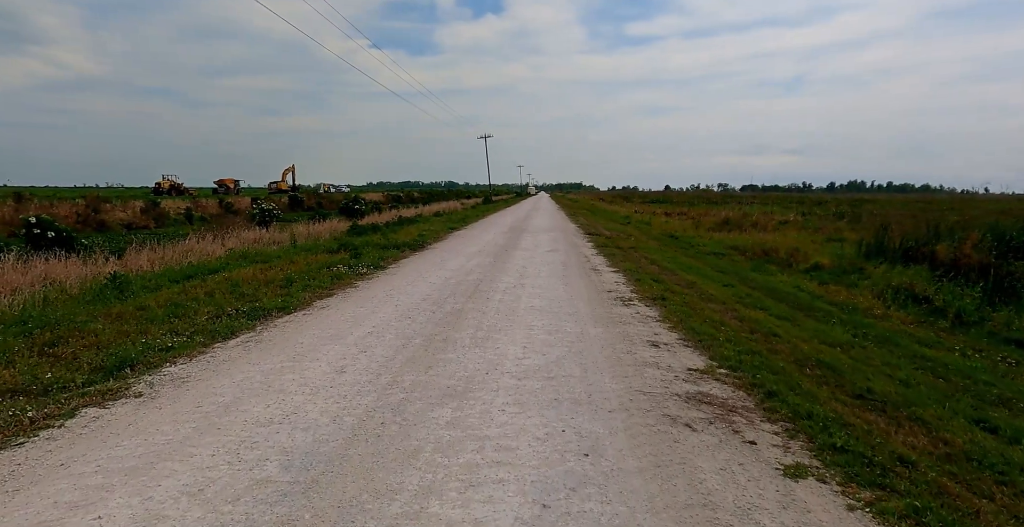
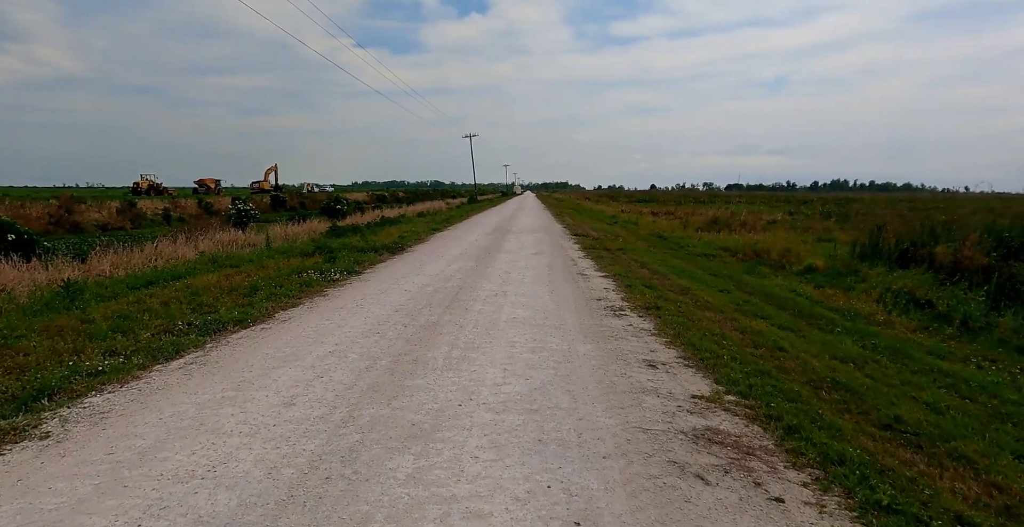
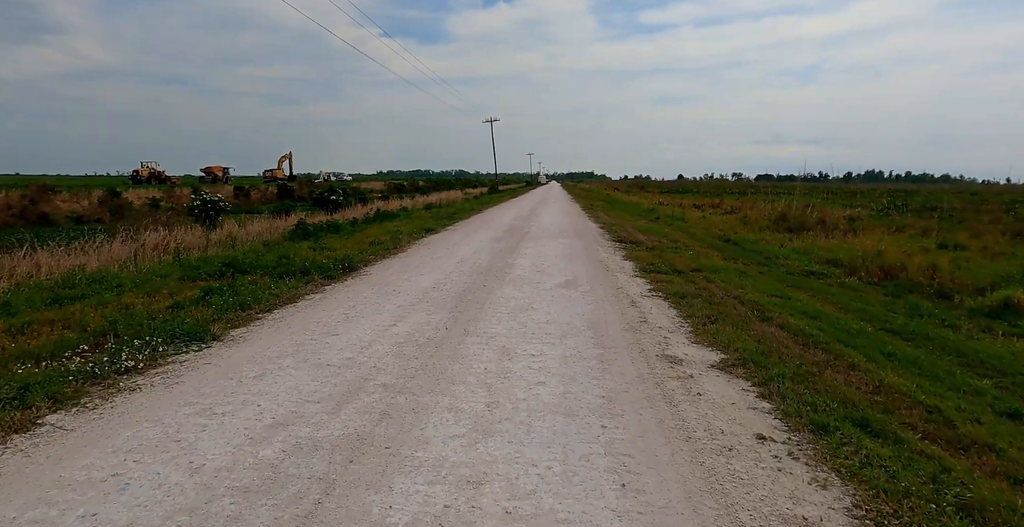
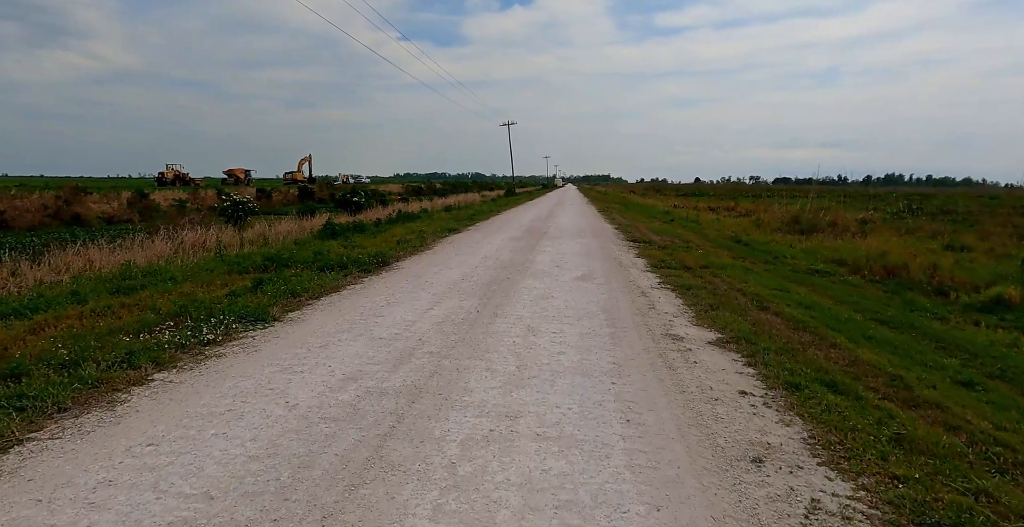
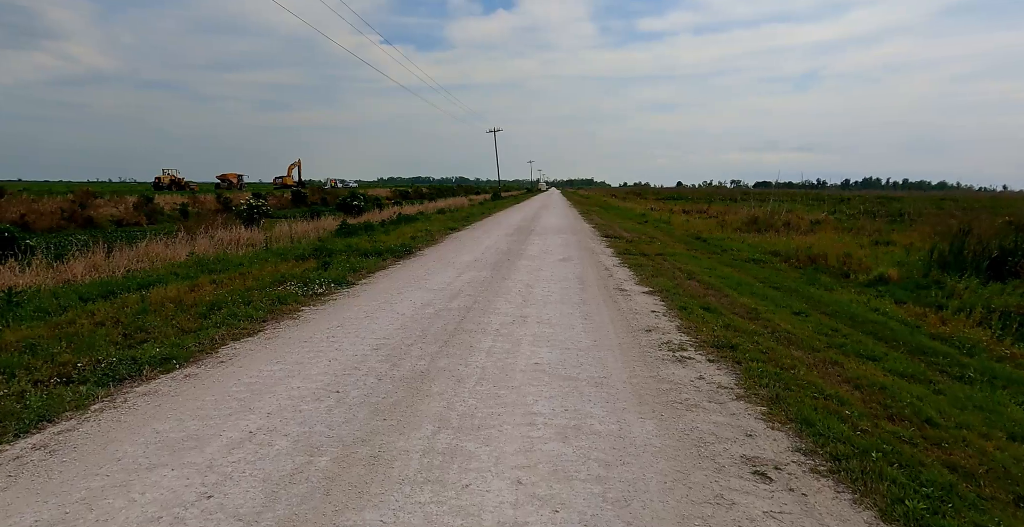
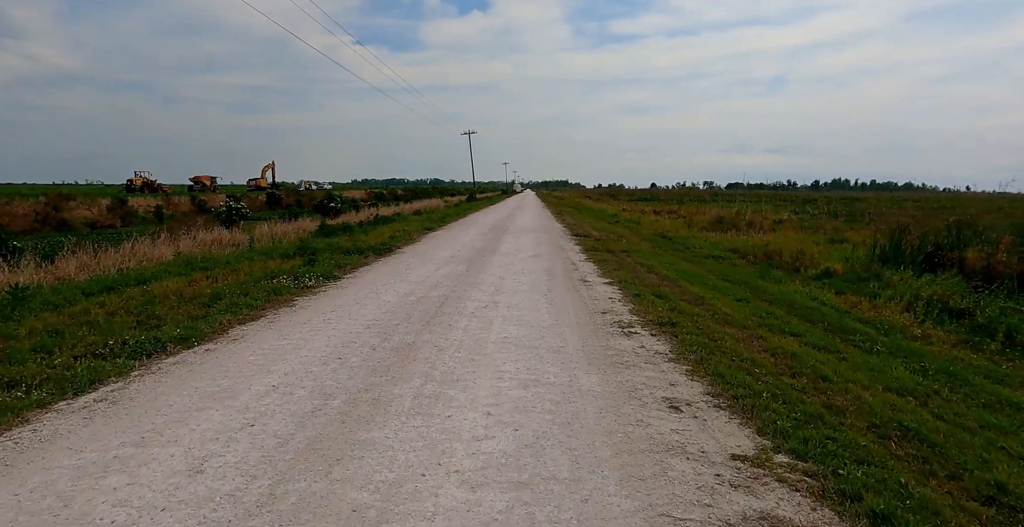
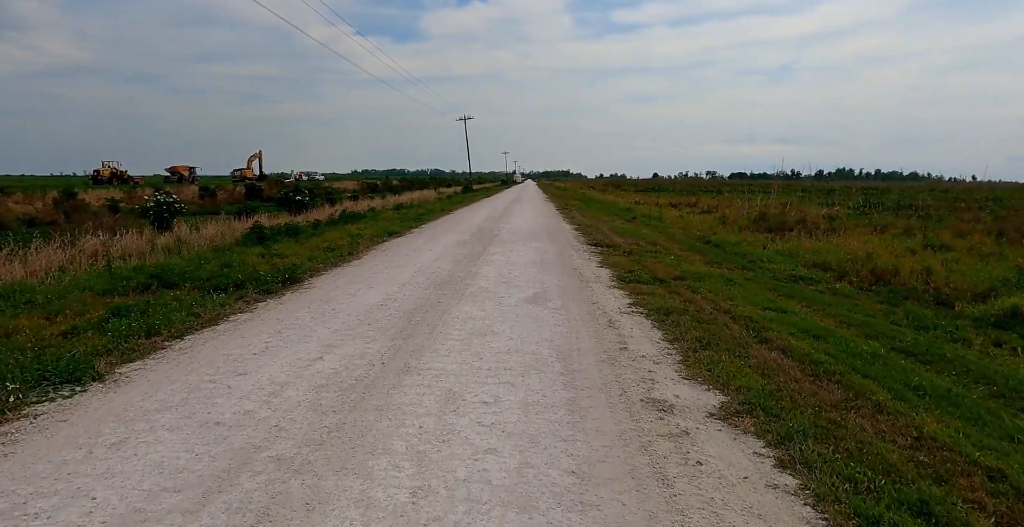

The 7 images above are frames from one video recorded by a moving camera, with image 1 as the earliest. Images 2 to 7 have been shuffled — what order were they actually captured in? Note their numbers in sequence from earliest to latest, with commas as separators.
2, 6, 5, 4, 3, 7
